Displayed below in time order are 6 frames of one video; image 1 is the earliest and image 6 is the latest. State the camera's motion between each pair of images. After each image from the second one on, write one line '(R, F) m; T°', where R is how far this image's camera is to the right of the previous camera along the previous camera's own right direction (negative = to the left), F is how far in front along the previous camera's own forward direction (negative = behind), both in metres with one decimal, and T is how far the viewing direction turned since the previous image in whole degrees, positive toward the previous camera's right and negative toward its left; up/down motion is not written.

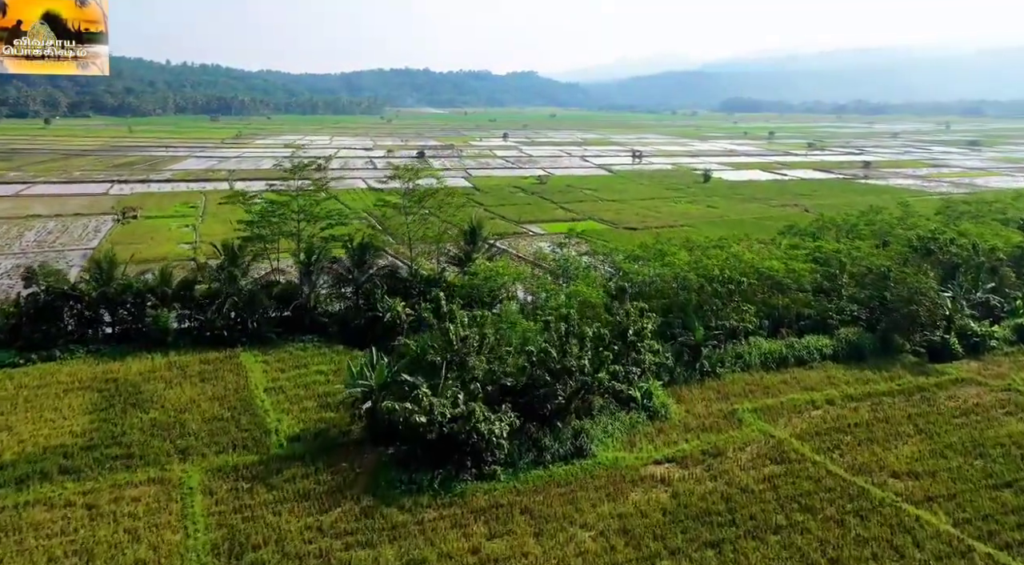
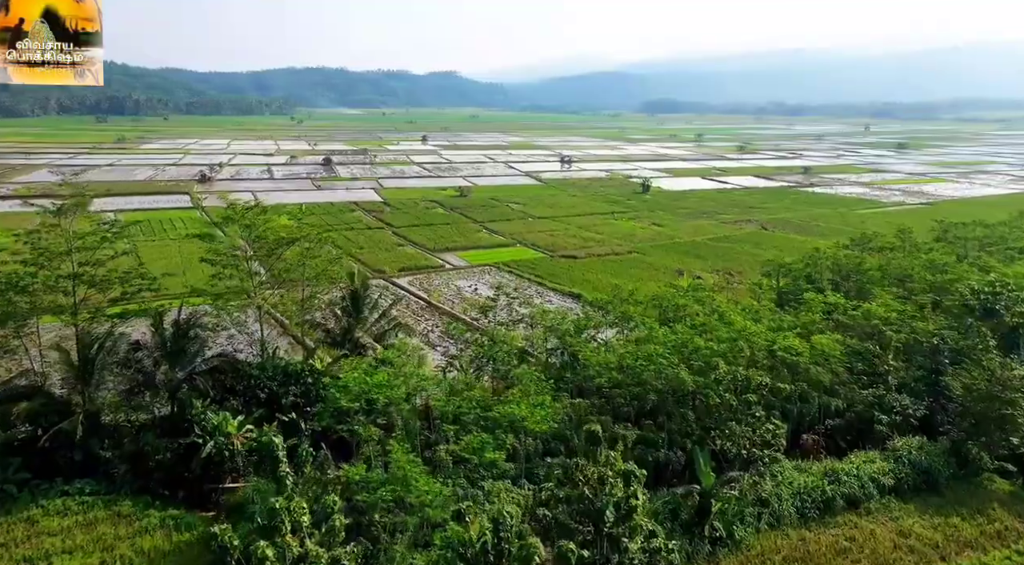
(+0.5, +5.9) m; +6°
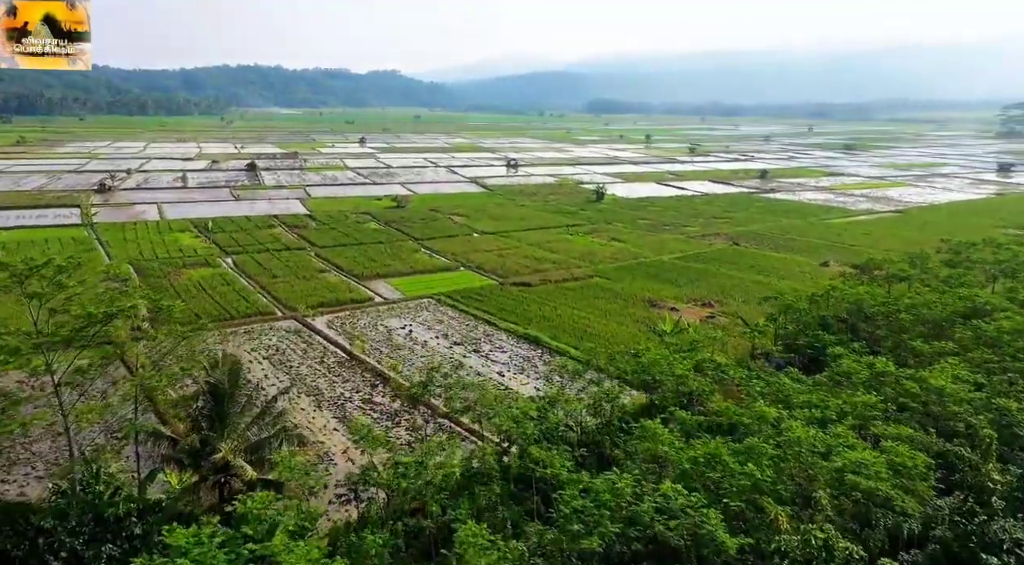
(+0.1, +4.0) m; +4°
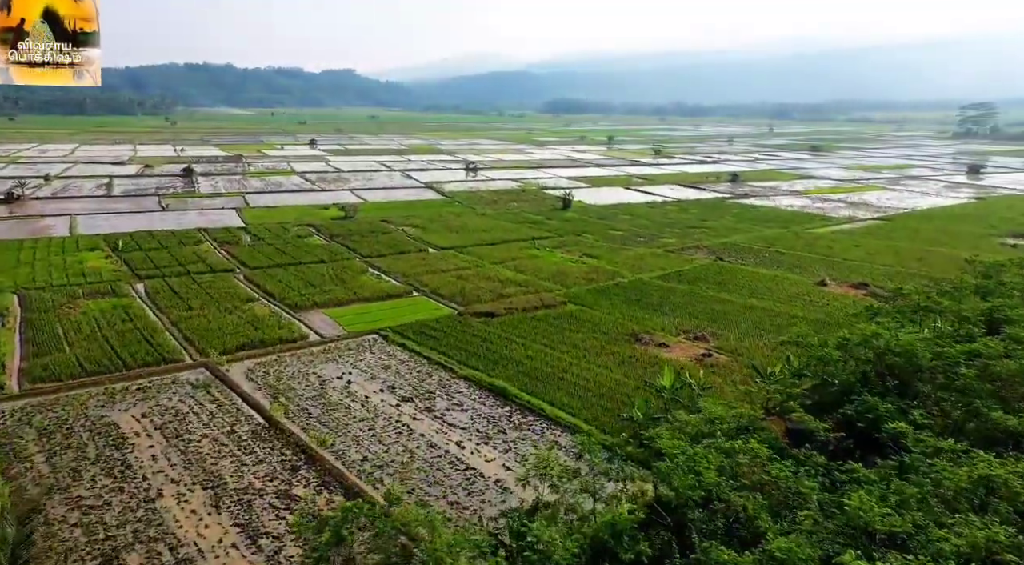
(0.0, +3.3) m; +3°
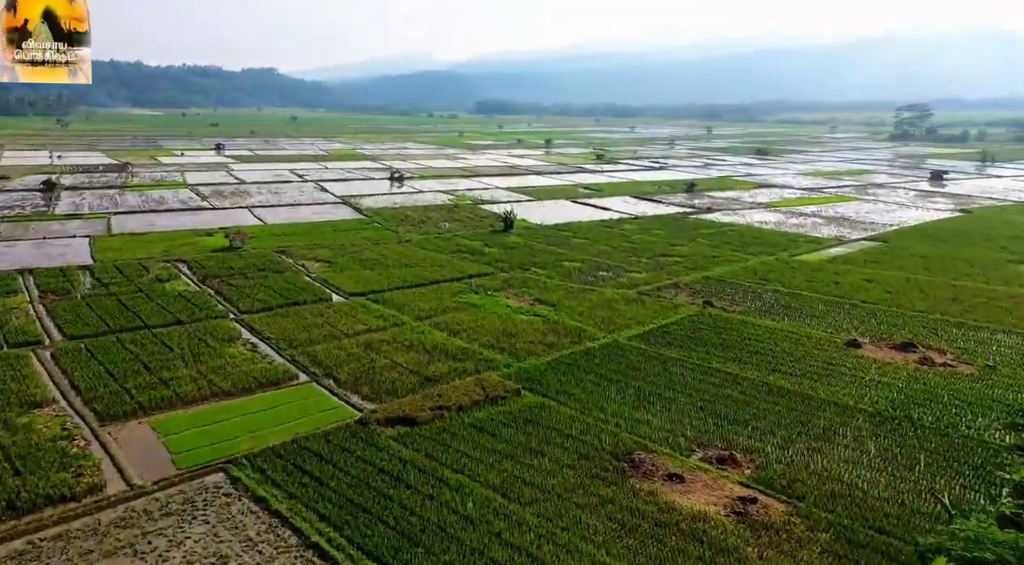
(+0.2, +6.6) m; +5°
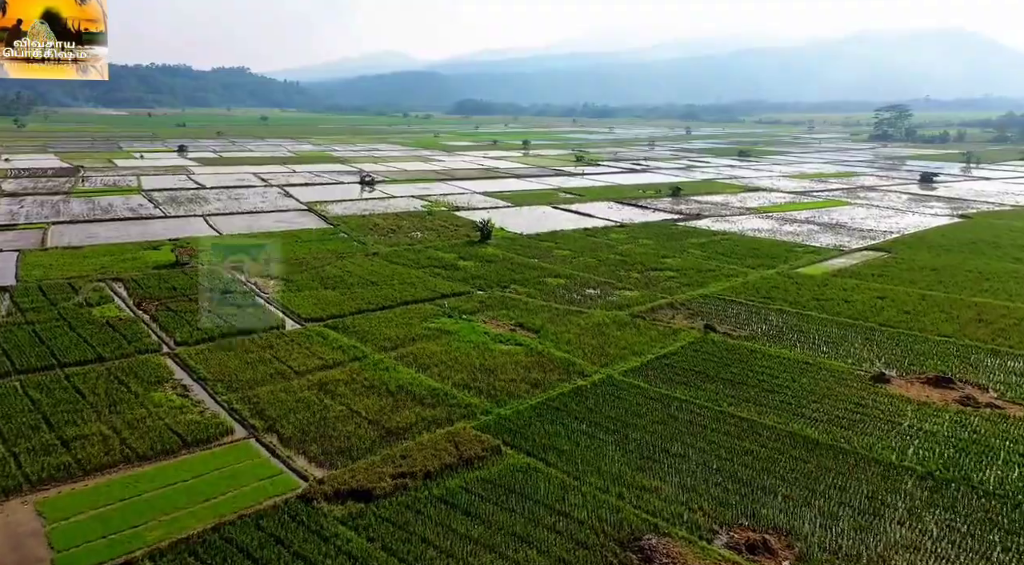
(0.0, +2.5) m; +2°
